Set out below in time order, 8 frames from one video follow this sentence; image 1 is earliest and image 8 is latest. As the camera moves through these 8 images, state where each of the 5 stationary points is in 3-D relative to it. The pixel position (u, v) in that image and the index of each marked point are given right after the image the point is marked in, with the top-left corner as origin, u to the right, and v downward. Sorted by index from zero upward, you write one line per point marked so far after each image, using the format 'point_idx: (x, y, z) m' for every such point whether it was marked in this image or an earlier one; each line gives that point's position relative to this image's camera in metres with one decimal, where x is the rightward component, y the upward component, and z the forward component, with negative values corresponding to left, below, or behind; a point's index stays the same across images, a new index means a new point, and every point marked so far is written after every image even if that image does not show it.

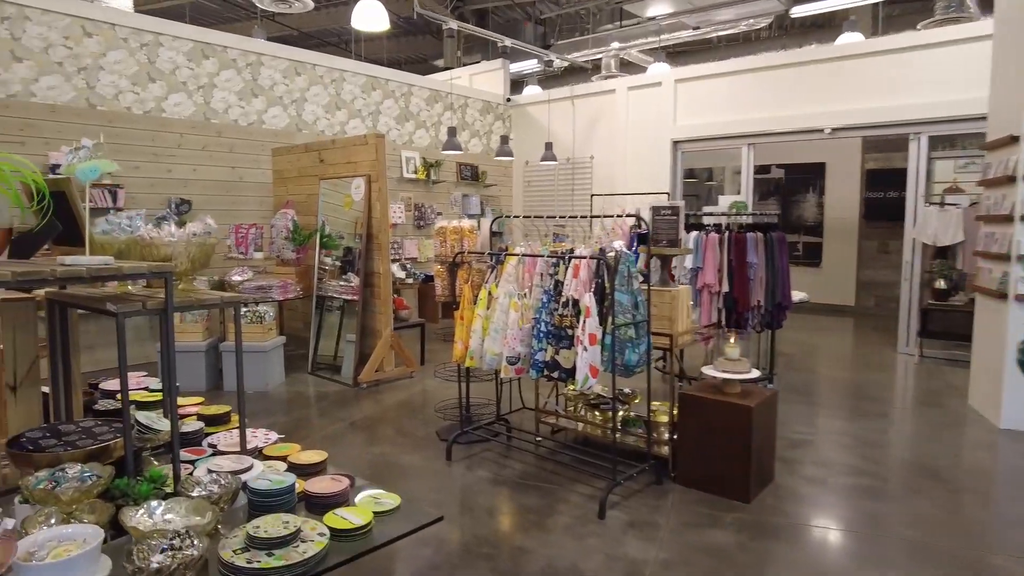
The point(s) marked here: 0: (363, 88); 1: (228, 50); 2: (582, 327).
0: (-1.7, +2.3, +7.4) m
1: (-2.7, +2.3, +6.2) m
2: (+0.3, -0.2, +3.0) m
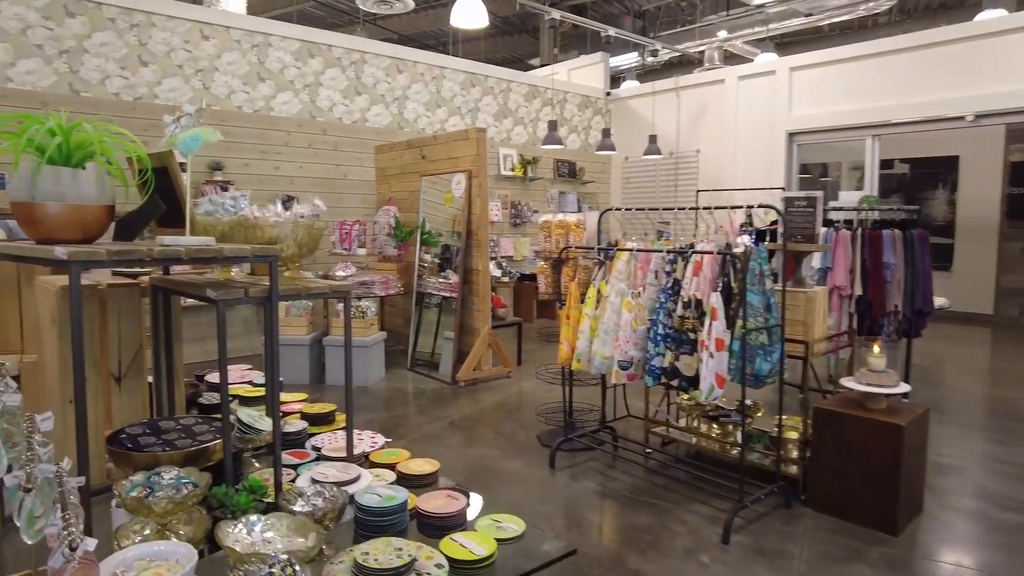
0: (-0.5, +2.3, +7.3) m
1: (-1.7, +2.3, +6.3) m
2: (+0.8, -0.2, +2.7) m
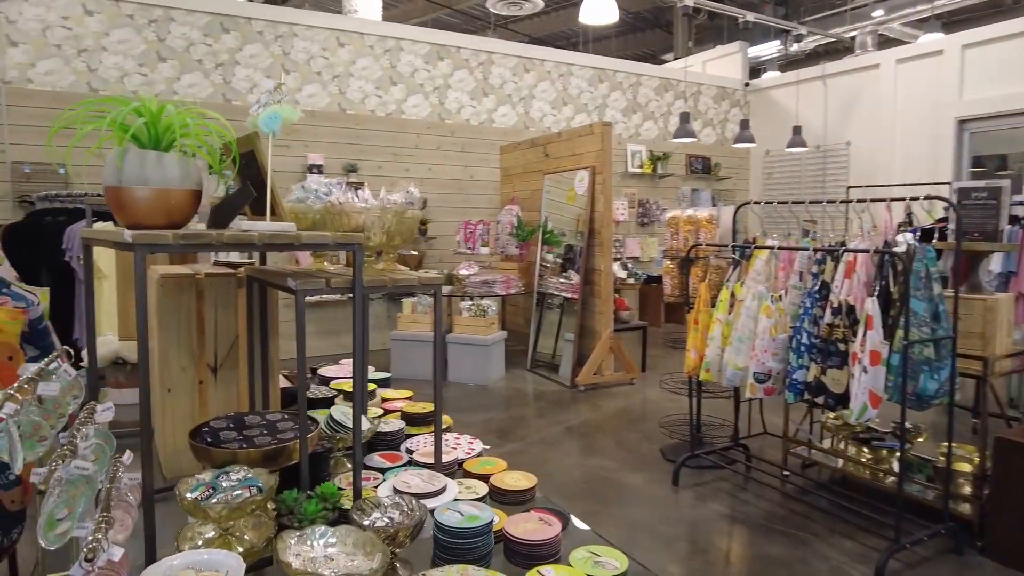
0: (+0.9, +2.3, +7.1) m
1: (-0.5, +2.3, +6.3) m
2: (+1.3, -0.2, +2.4) m
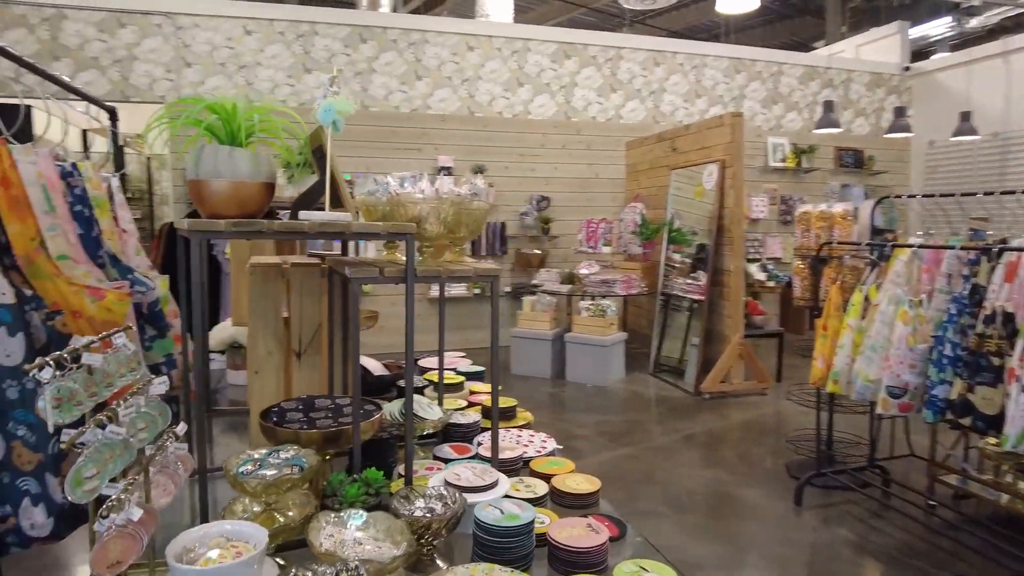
0: (+2.2, +2.2, +6.7) m
1: (+0.7, +2.3, +6.3) m
2: (+1.6, -0.2, +2.0) m
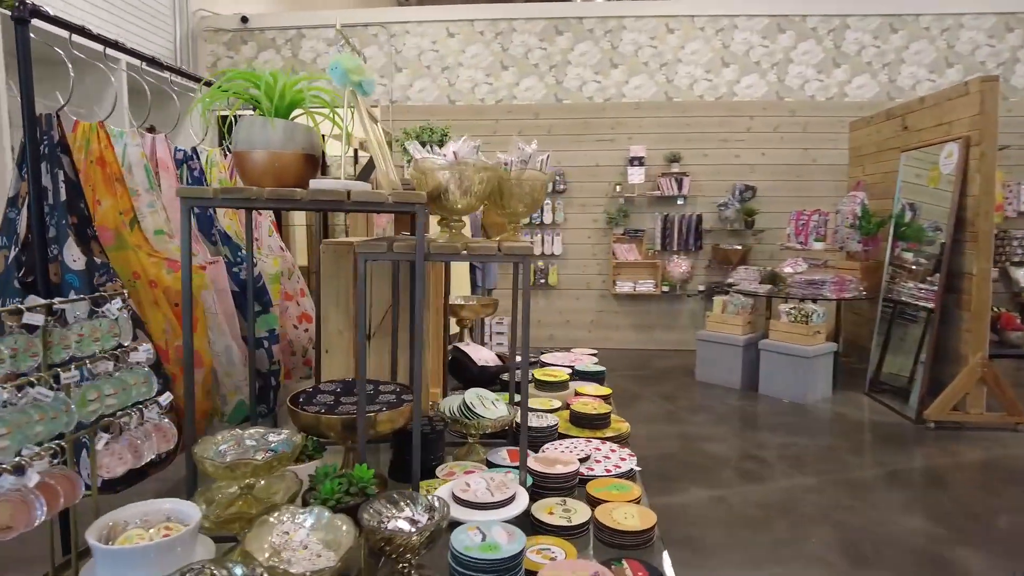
0: (+4.1, +2.2, +5.5) m
1: (+2.5, +2.3, +5.5) m
2: (+1.8, -0.2, +1.3) m
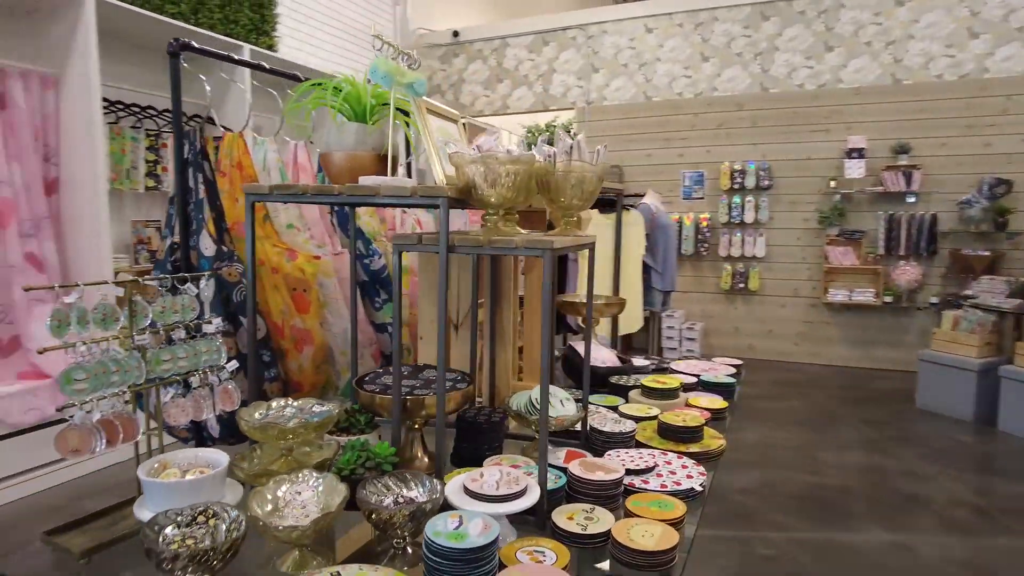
0: (+5.4, +2.0, +3.8) m
1: (+4.0, +2.2, +4.4) m
2: (+1.8, -0.3, +0.6) m
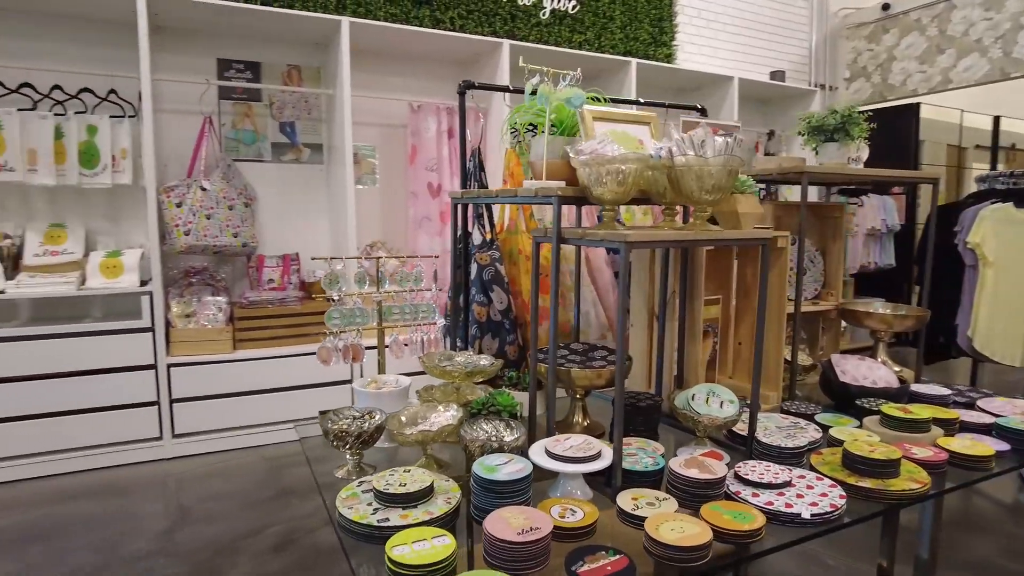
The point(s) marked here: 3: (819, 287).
0: (+6.3, +1.6, -0.1) m
1: (+5.5, +1.8, +1.2) m
2: (+1.3, -0.4, -0.3) m
3: (+0.9, 0.0, +1.9) m
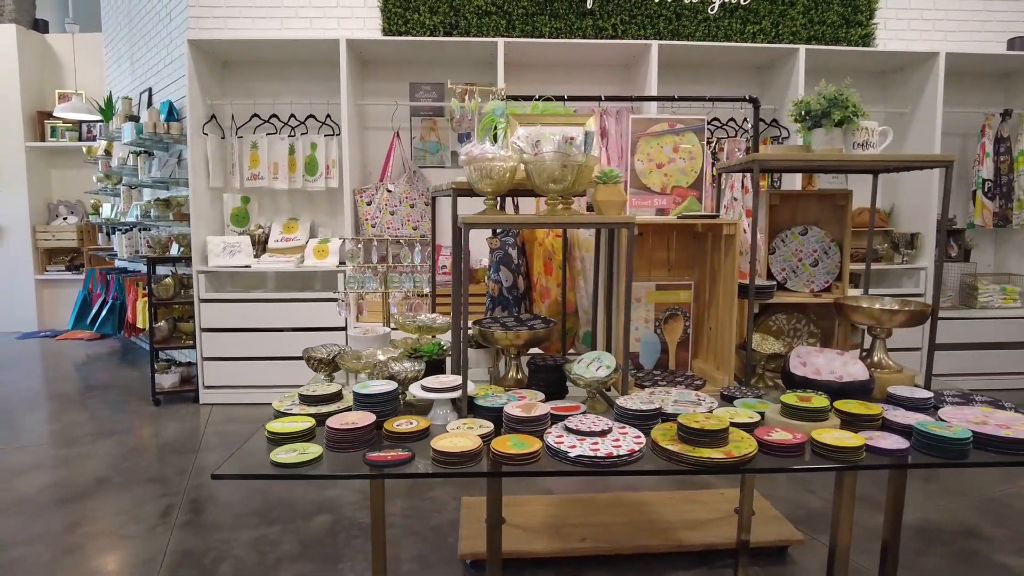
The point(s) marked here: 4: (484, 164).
0: (+5.0, +1.4, -2.2) m
1: (+4.9, +1.7, -0.7) m
2: (+0.3, -0.4, -0.3) m
3: (+0.9, 0.0, +1.8) m
4: (-0.1, +0.3, +1.4) m
